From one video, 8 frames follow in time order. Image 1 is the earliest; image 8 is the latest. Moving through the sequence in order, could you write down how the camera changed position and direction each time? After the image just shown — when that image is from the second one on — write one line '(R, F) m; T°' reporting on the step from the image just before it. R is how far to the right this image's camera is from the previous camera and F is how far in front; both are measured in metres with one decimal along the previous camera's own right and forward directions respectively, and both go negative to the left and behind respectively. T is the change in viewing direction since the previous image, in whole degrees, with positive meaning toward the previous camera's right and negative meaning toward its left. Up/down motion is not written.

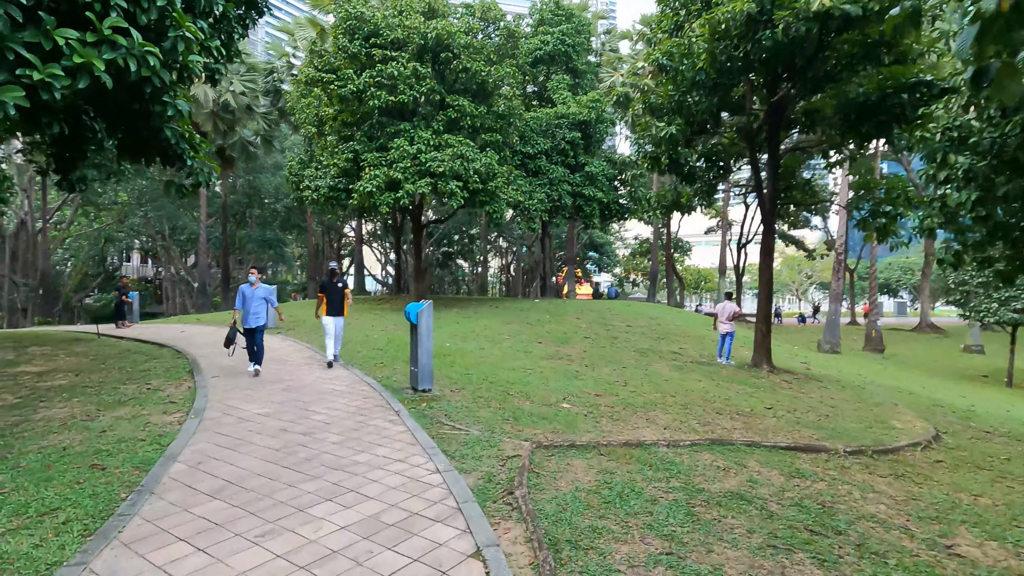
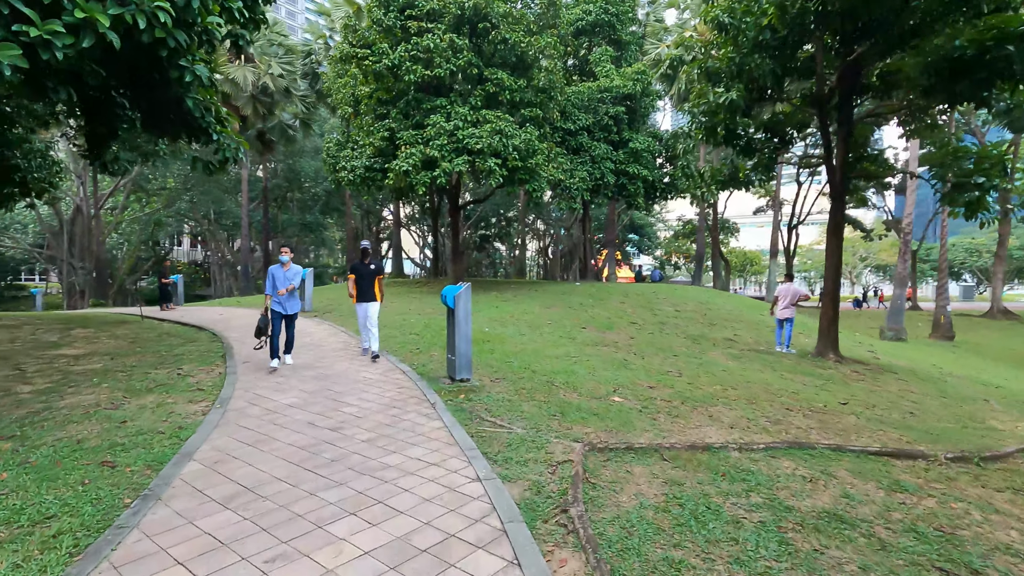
(-0.1, +0.6) m; -4°
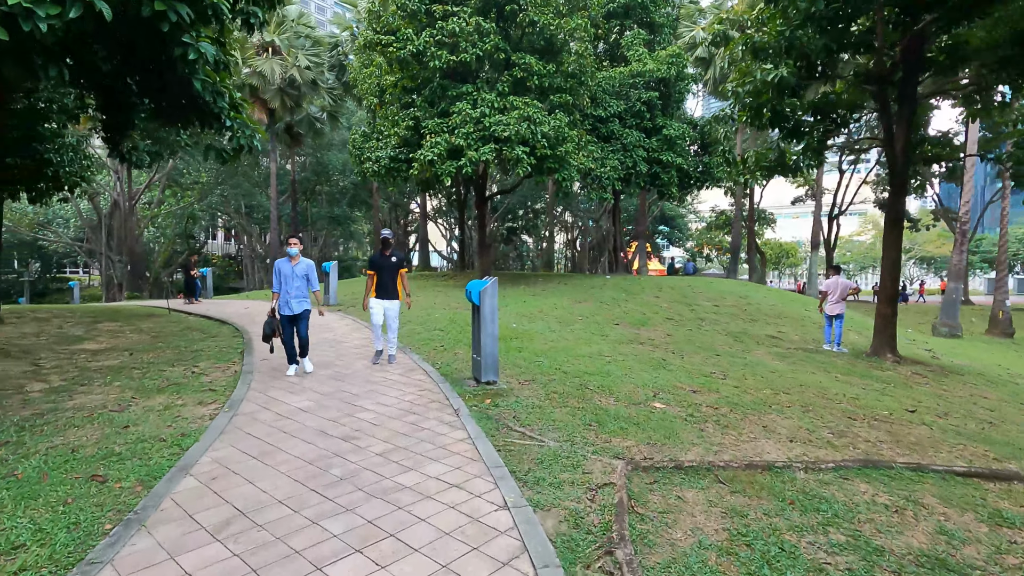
(0.0, +0.5) m; -3°
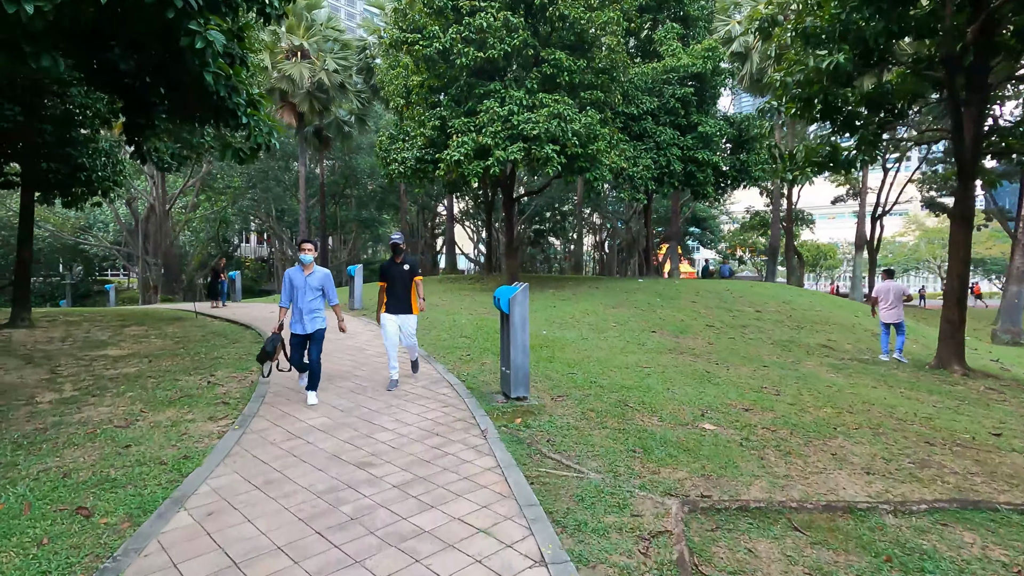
(-0.1, +0.5) m; -3°
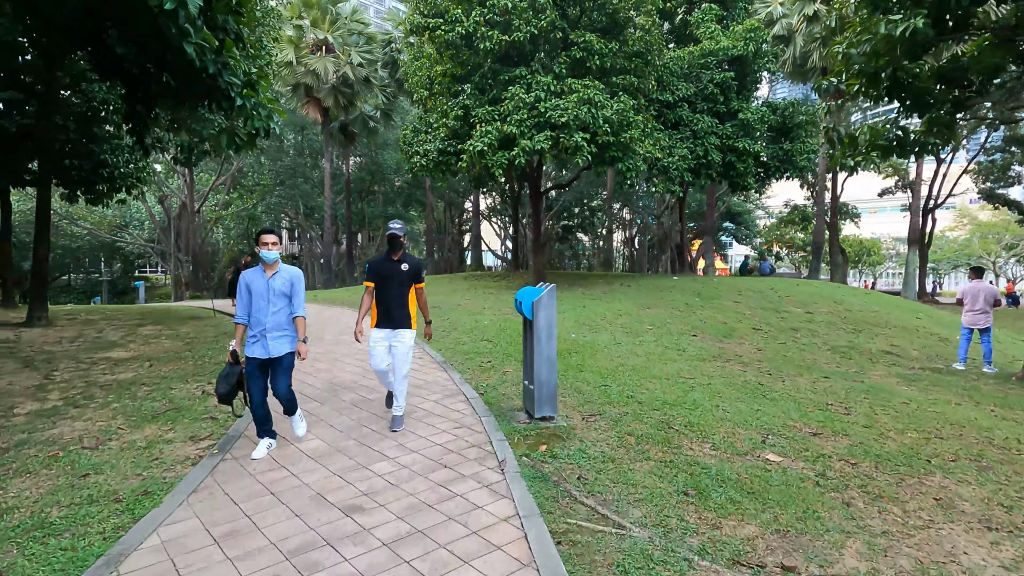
(0.0, +0.7) m; -3°
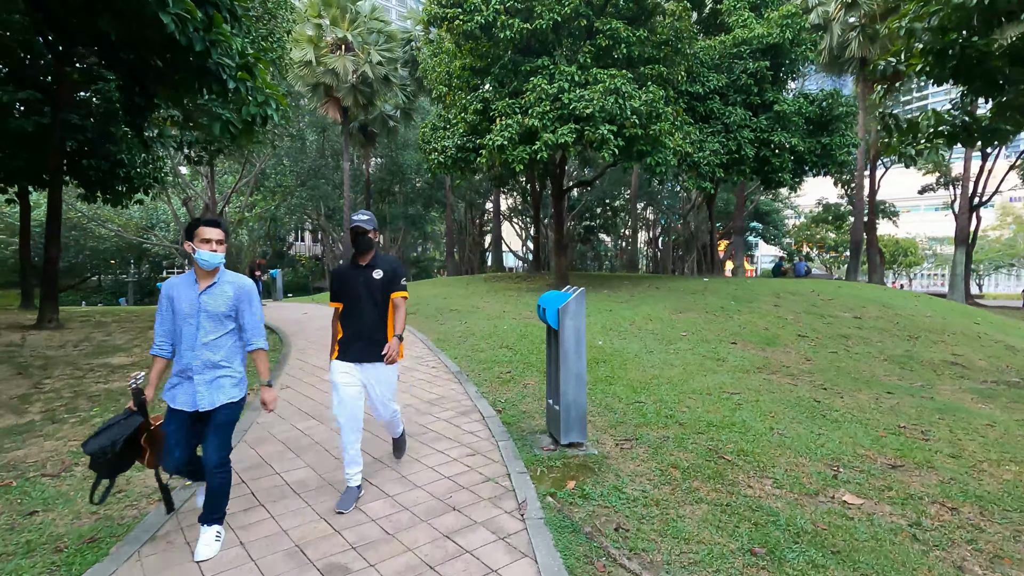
(0.0, +0.6) m; -2°
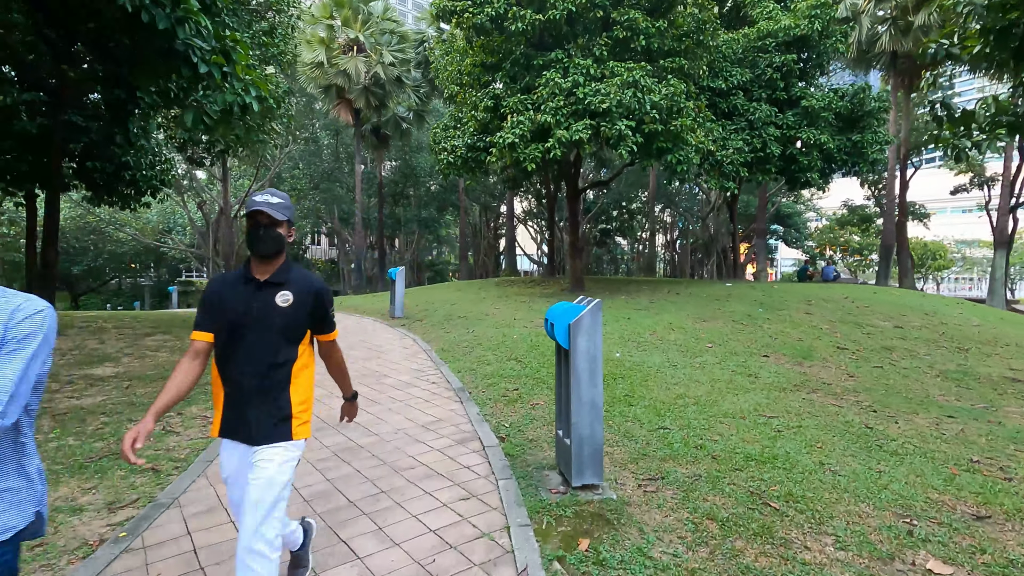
(+0.1, +0.6) m; -2°
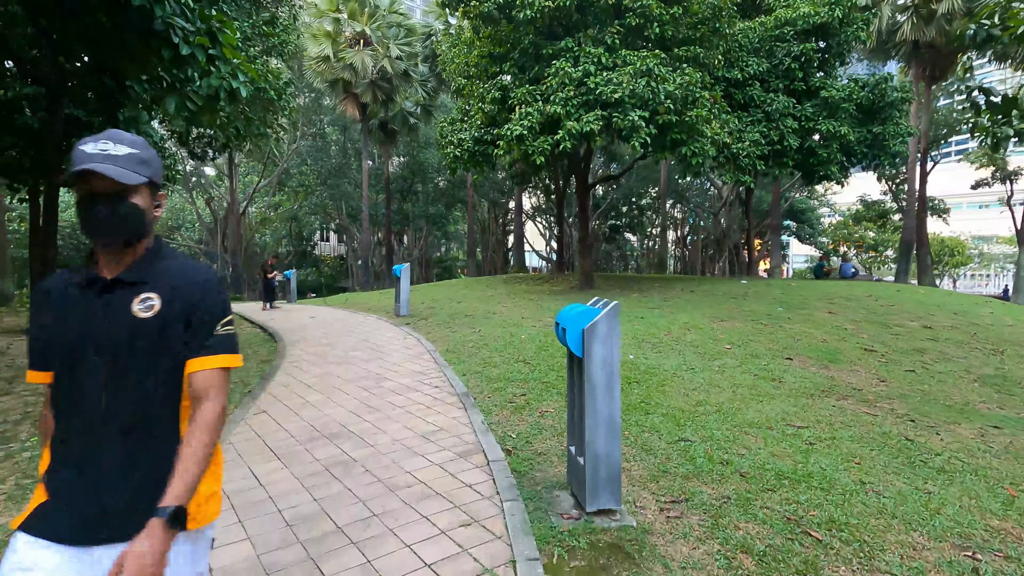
(0.0, +0.4) m; -1°
